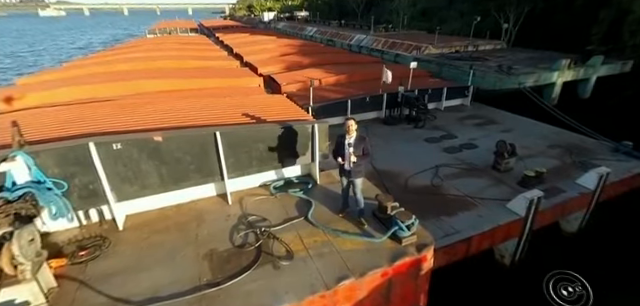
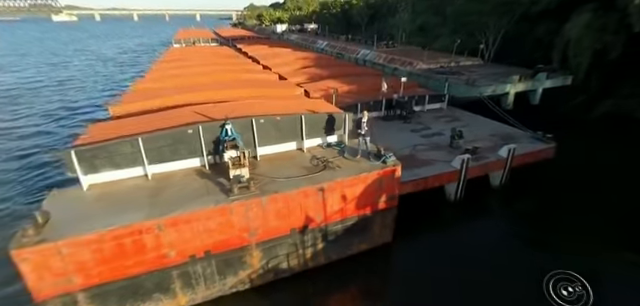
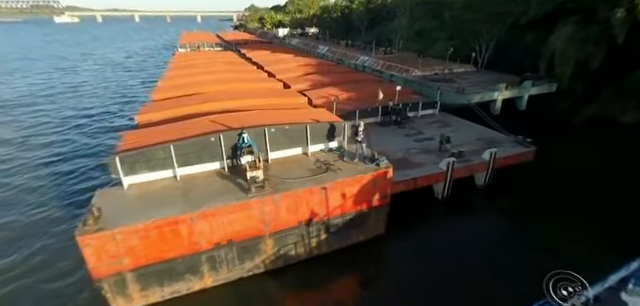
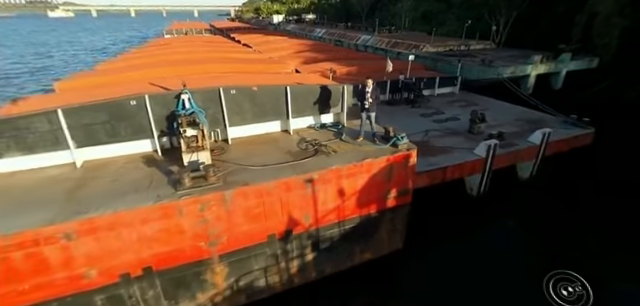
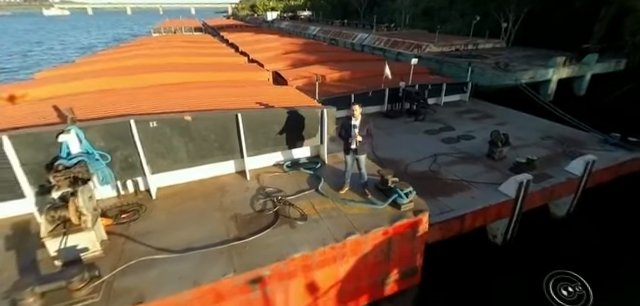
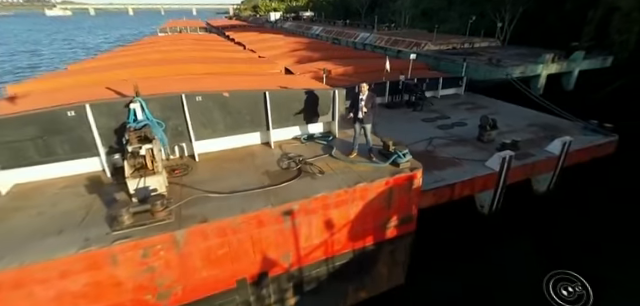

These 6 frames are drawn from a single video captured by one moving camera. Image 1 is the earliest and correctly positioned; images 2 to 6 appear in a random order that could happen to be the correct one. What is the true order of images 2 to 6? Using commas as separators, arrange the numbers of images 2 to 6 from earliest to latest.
5, 6, 4, 2, 3
